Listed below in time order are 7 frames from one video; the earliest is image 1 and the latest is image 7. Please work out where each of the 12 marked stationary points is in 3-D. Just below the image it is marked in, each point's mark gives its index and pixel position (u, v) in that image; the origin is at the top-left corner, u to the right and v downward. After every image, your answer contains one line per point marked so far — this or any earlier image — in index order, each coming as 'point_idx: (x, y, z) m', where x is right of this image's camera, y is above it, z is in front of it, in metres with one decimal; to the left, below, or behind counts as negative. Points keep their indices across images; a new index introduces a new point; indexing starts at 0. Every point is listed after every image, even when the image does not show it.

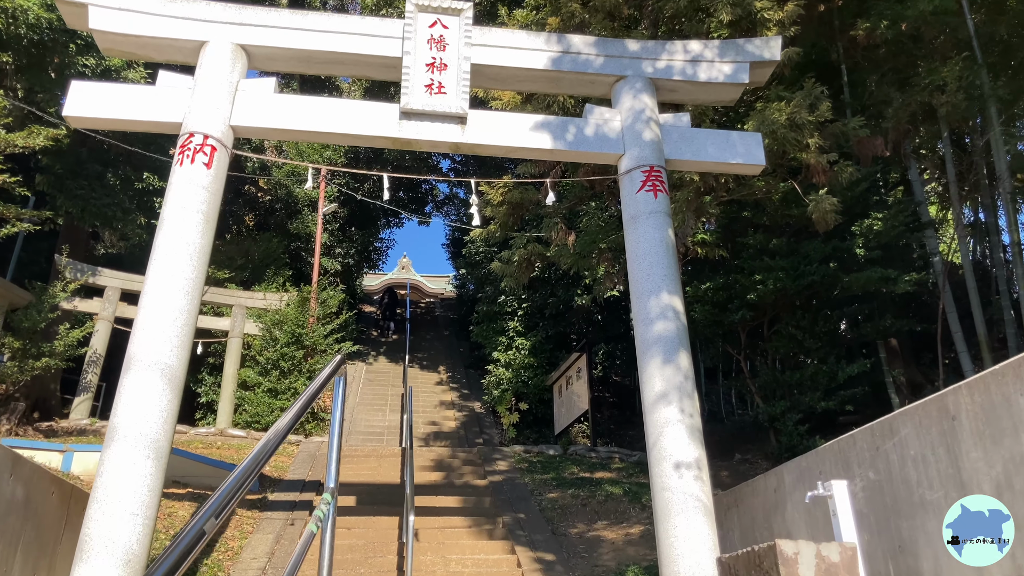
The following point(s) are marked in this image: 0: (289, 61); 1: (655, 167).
0: (-1.4, +1.4, +5.0) m
1: (+0.9, +0.7, +4.7) m
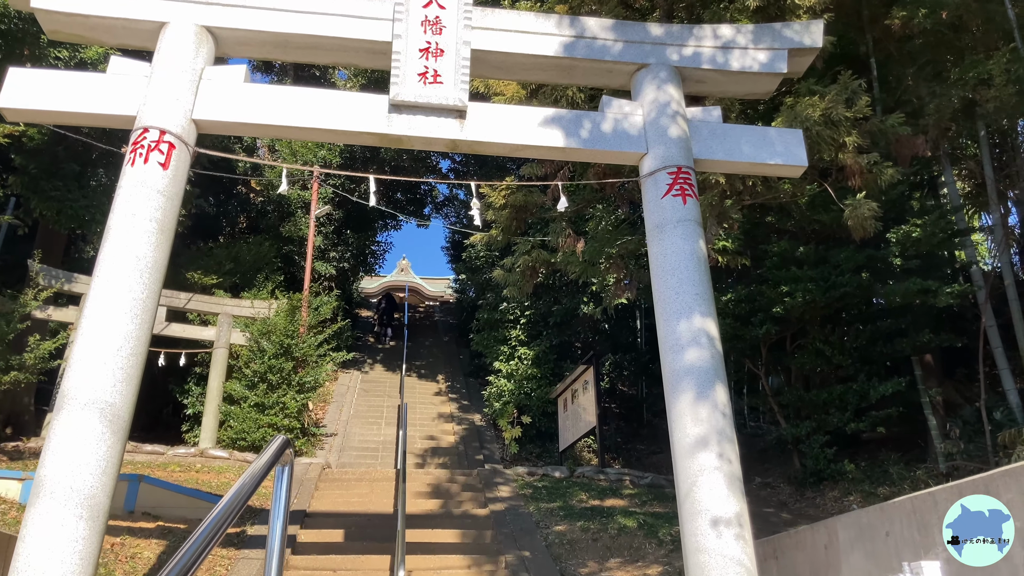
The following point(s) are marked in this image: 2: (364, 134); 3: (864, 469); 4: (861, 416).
0: (-1.4, +1.3, +4.3) m
1: (+0.9, +0.6, +4.1) m
2: (-0.8, +0.8, +4.1) m
3: (+3.3, -1.7, +7.3) m
4: (+3.2, -1.2, +7.3) m
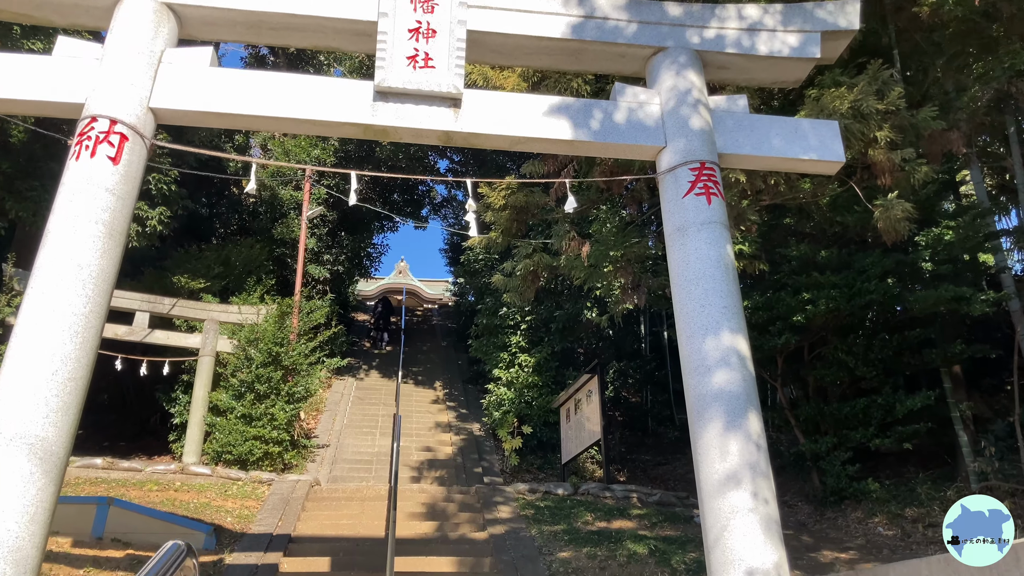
0: (-1.4, +1.3, +3.9) m
1: (+0.9, +0.6, +3.6) m
2: (-0.8, +0.8, +3.6) m
3: (+3.3, -1.7, +6.8) m
4: (+3.3, -1.3, +6.8) m
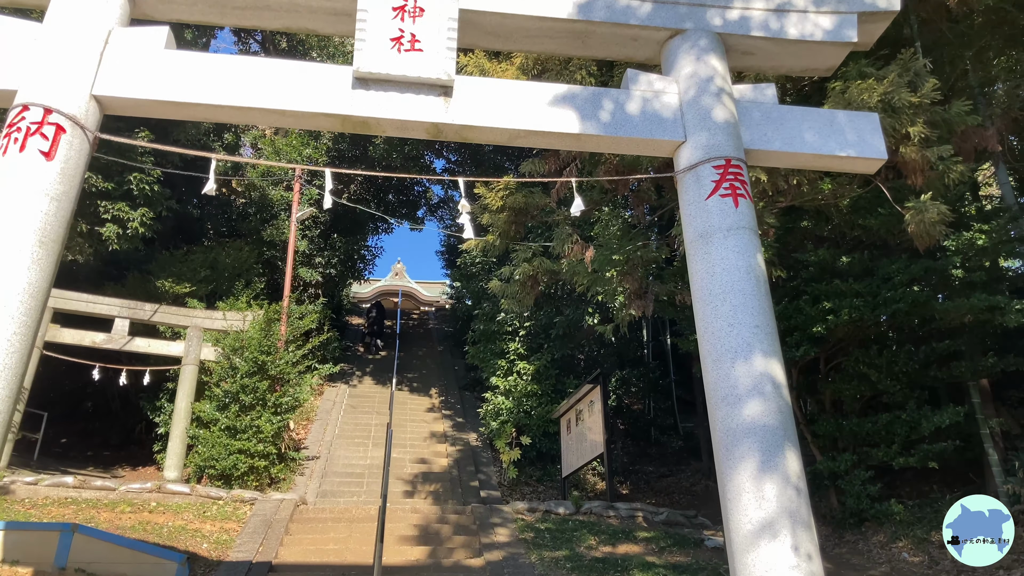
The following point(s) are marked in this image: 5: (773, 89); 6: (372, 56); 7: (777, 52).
0: (-1.4, +1.2, +3.4) m
1: (+0.9, +0.5, +3.2) m
2: (-0.8, +0.7, +3.2) m
3: (+3.3, -1.8, +6.4) m
4: (+3.2, -1.3, +6.4) m
5: (+1.2, +0.9, +3.5) m
6: (-0.6, +0.9, +3.2) m
7: (+1.2, +1.1, +3.7) m
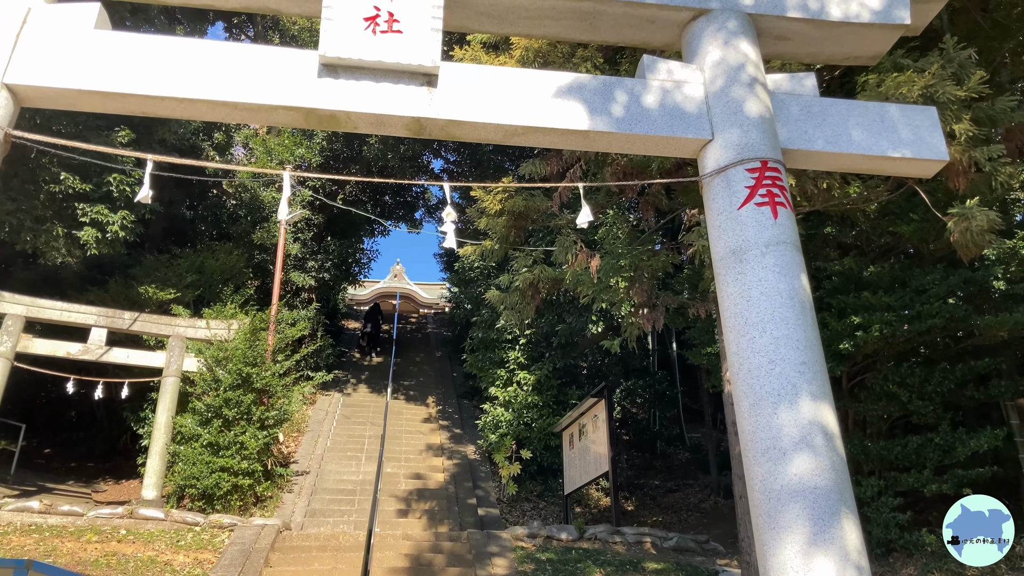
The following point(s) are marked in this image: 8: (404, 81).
0: (-1.4, +1.1, +2.9) m
1: (+0.9, +0.4, +2.7) m
2: (-0.8, +0.6, +2.7) m
3: (+3.2, -1.9, +5.9) m
4: (+3.2, -1.4, +5.9) m
5: (+1.2, +0.8, +3.0) m
6: (-0.6, +0.9, +2.7) m
7: (+1.2, +1.0, +3.2) m
8: (-0.4, +0.7, +2.7) m
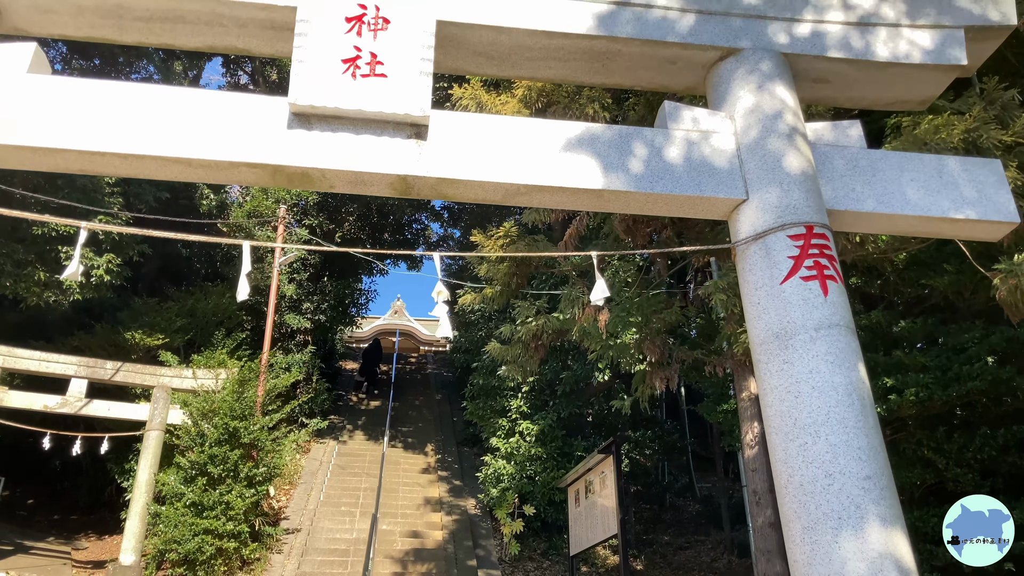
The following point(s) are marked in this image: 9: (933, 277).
0: (-1.4, +0.9, +2.5) m
1: (+0.9, +0.2, +2.3) m
2: (-0.8, +0.4, +2.3) m
3: (+3.3, -2.3, +5.4) m
4: (+3.2, -1.8, +5.4) m
5: (+1.2, +0.5, +2.6) m
6: (-0.6, +0.6, +2.3) m
7: (+1.2, +0.7, +2.8) m
8: (-0.4, +0.5, +2.4) m
9: (+2.5, +0.1, +4.7) m
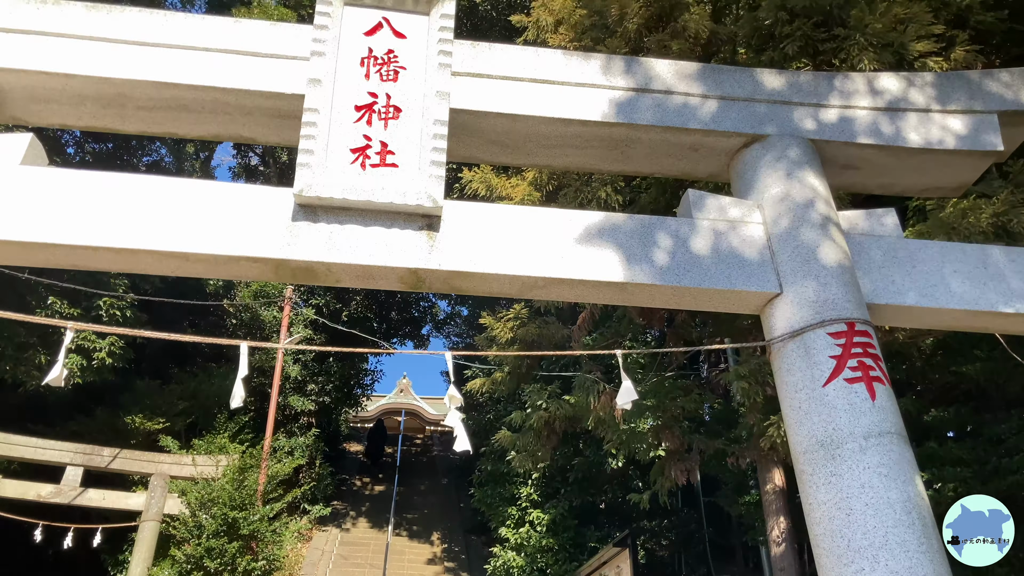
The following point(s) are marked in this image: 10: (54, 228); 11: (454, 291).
0: (-1.3, +0.6, +2.5) m
1: (+0.9, -0.1, +2.1) m
2: (-0.7, +0.1, +2.2) m
3: (+3.3, -2.8, +4.9) m
4: (+3.3, -2.3, +5.0) m
5: (+1.2, +0.2, +2.5) m
6: (-0.5, +0.3, +2.2) m
7: (+1.3, +0.4, +2.7) m
8: (-0.3, +0.2, +2.2) m
9: (+2.6, -0.4, +4.5) m
10: (-1.2, +0.2, +2.1) m
11: (-0.2, 0.0, +2.3) m
